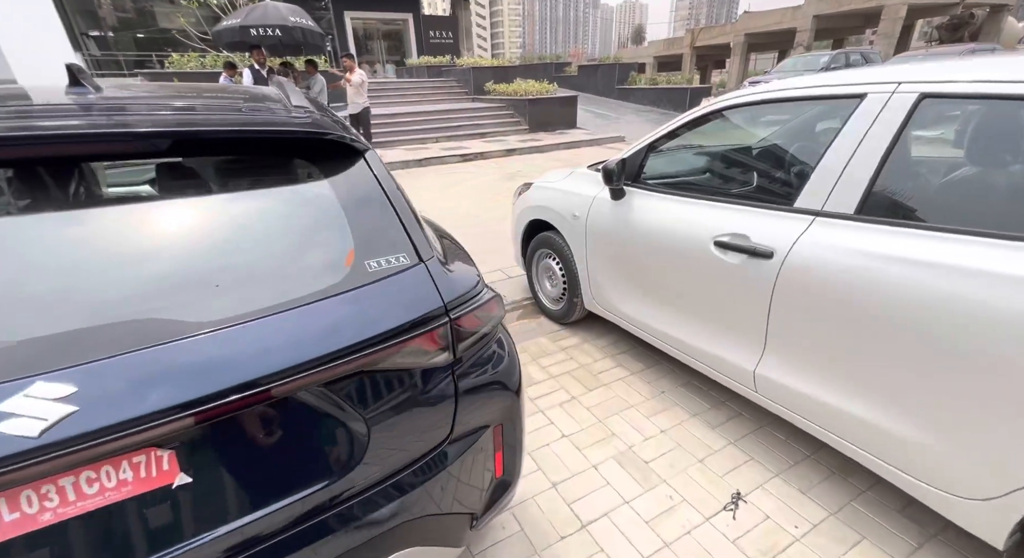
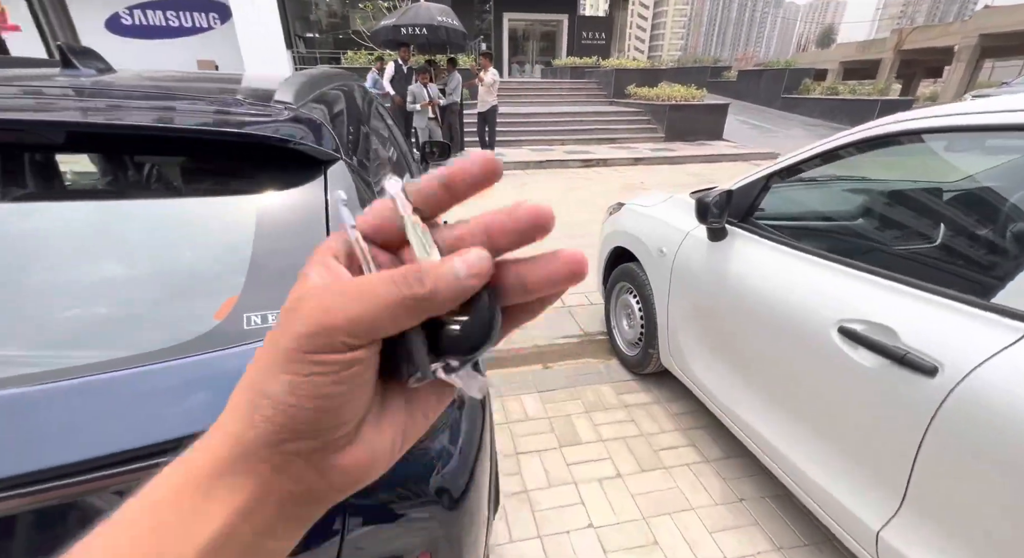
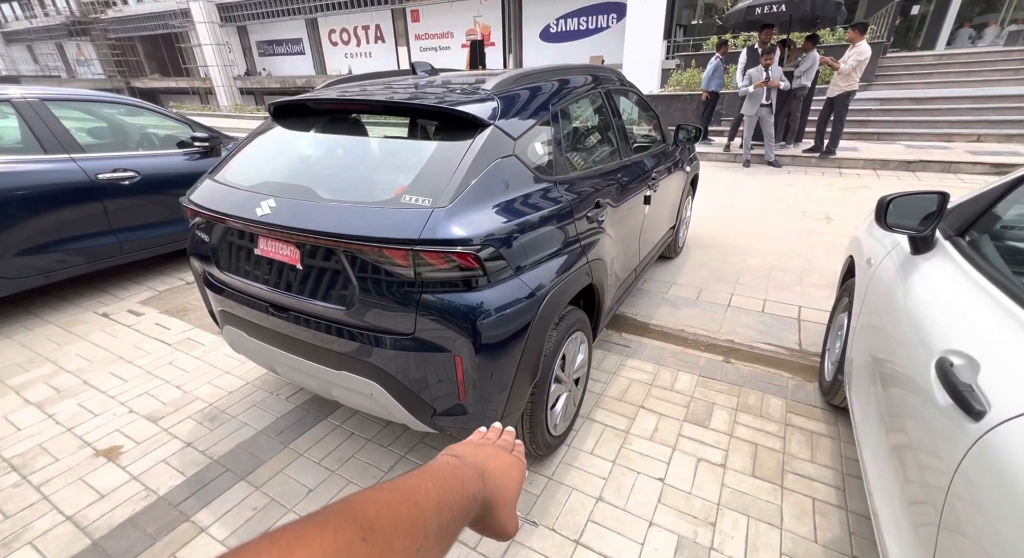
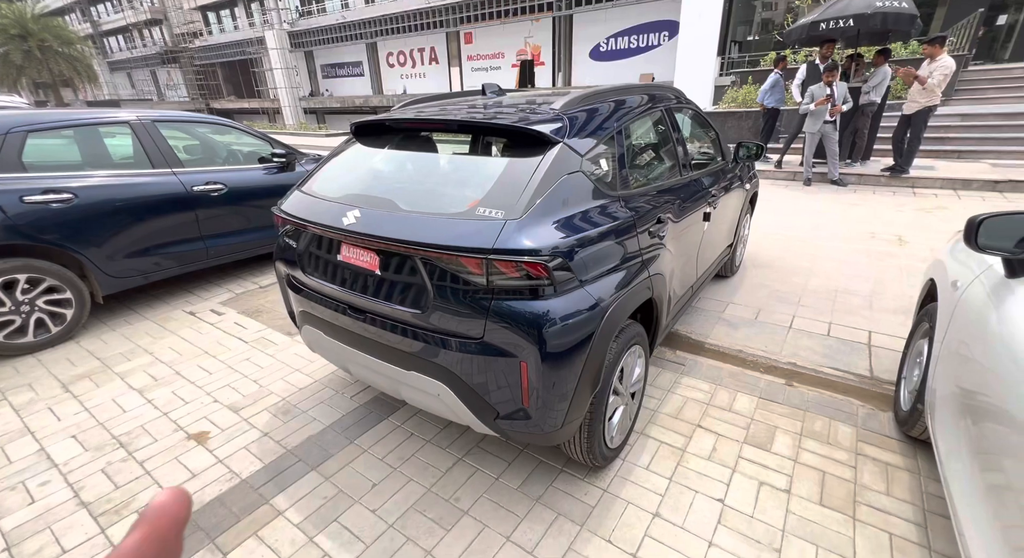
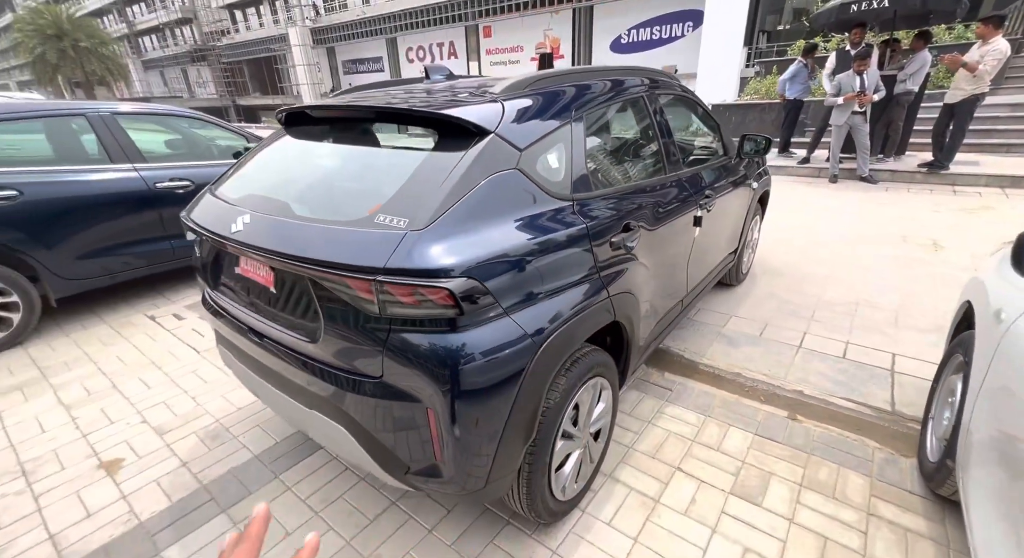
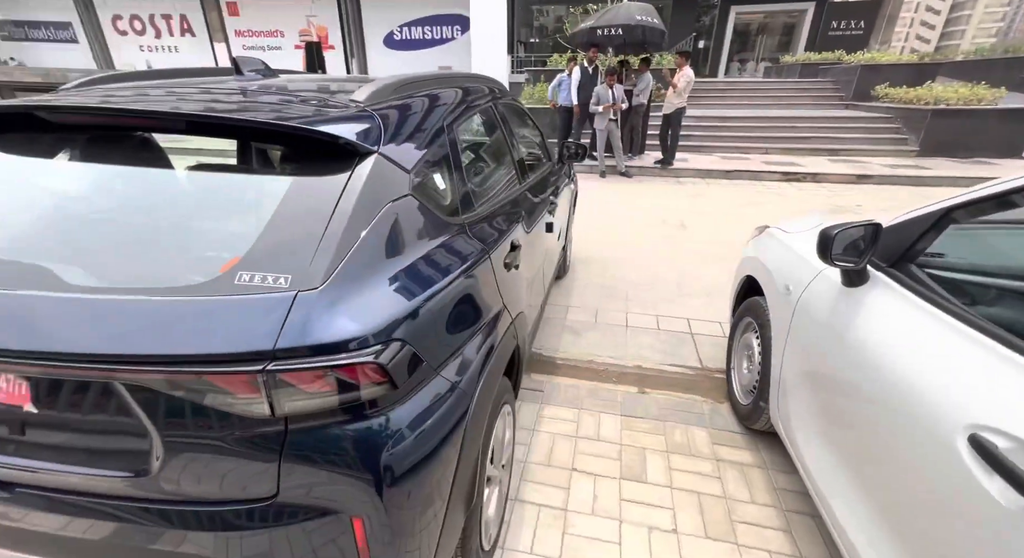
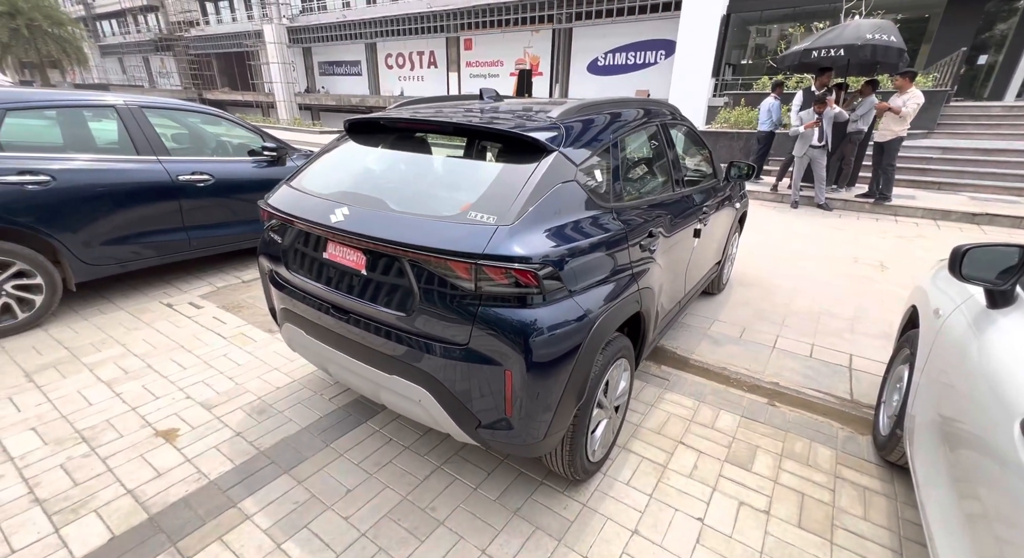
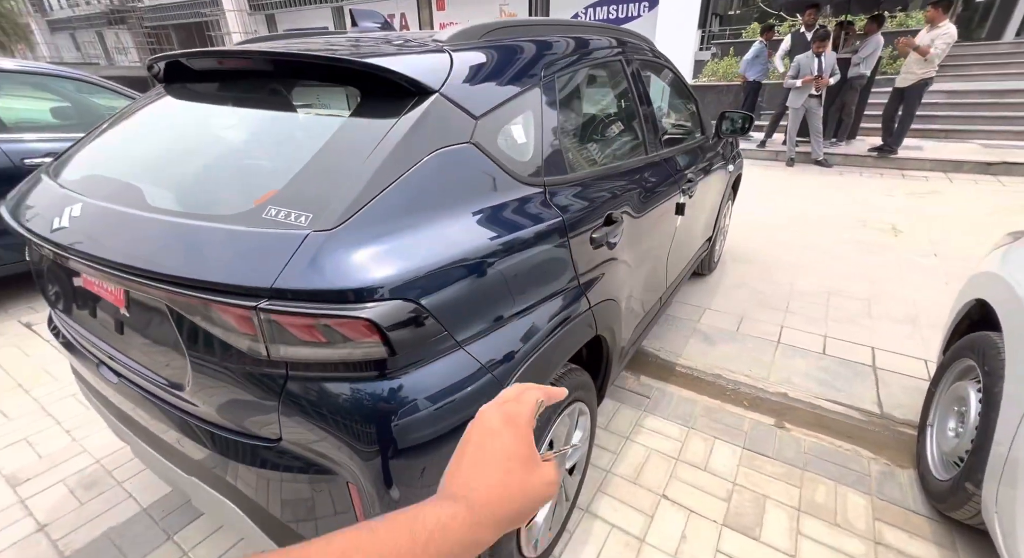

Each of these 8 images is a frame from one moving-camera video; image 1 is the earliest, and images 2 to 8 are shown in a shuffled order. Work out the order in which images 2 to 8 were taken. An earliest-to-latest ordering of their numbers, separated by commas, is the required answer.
2, 6, 8, 5, 4, 3, 7
